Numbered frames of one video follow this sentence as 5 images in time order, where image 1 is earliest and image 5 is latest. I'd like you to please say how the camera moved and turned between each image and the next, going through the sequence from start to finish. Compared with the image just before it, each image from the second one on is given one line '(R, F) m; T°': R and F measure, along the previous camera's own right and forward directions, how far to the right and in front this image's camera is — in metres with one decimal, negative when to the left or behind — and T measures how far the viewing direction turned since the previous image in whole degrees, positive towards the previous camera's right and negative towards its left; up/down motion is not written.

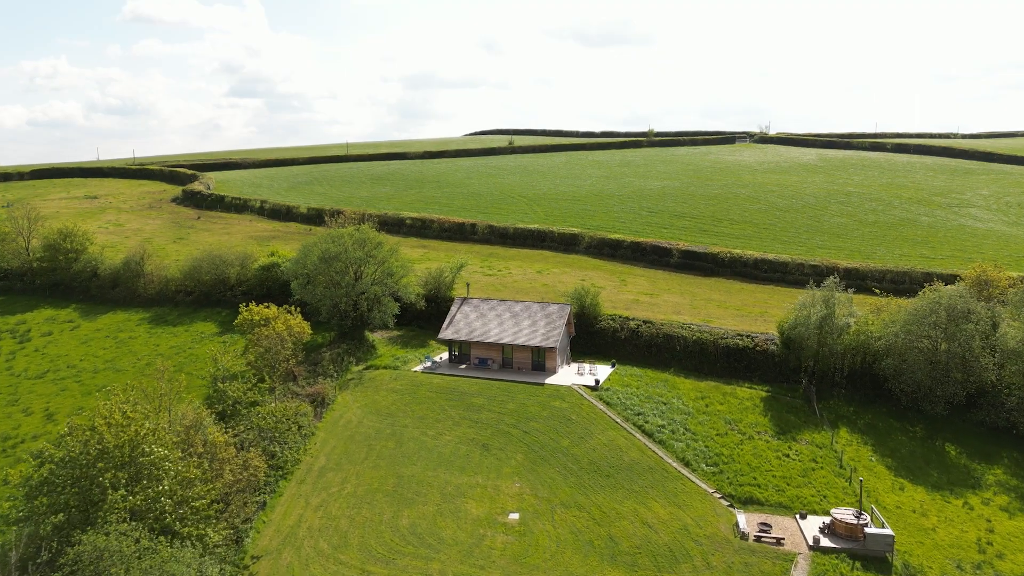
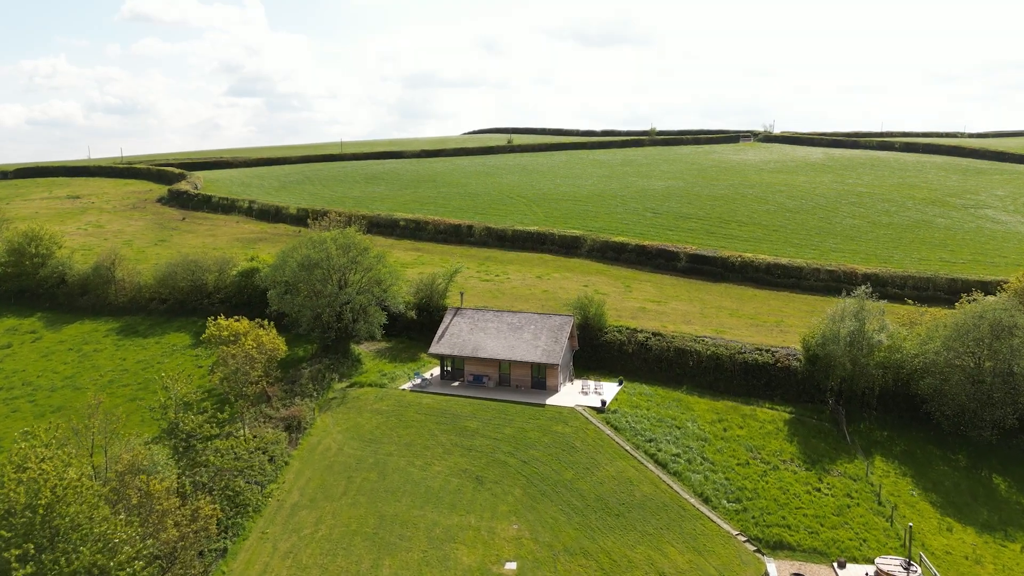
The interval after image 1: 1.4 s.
(+0.1, +3.5) m; 0°
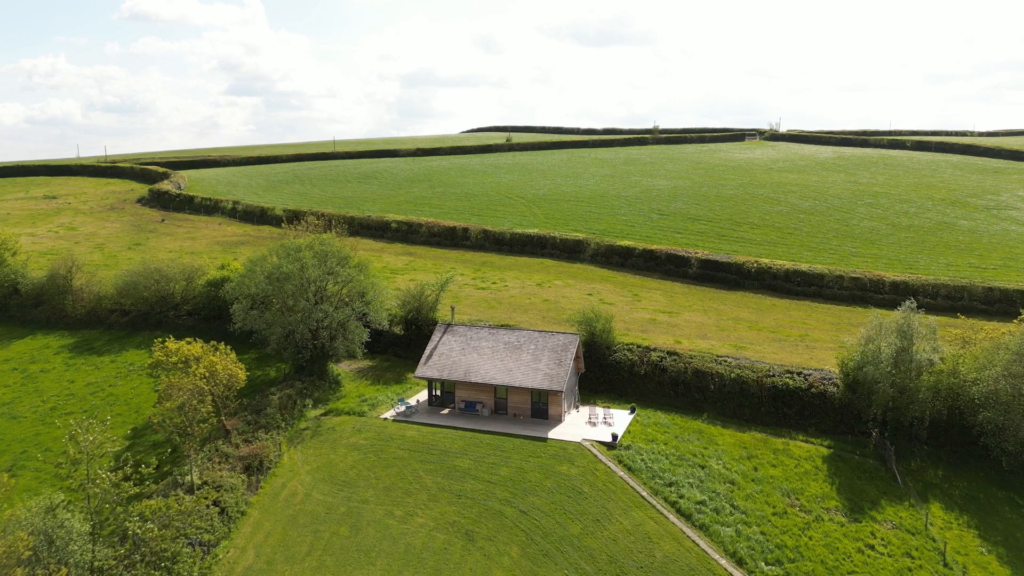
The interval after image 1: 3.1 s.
(+0.1, +4.5) m; 0°
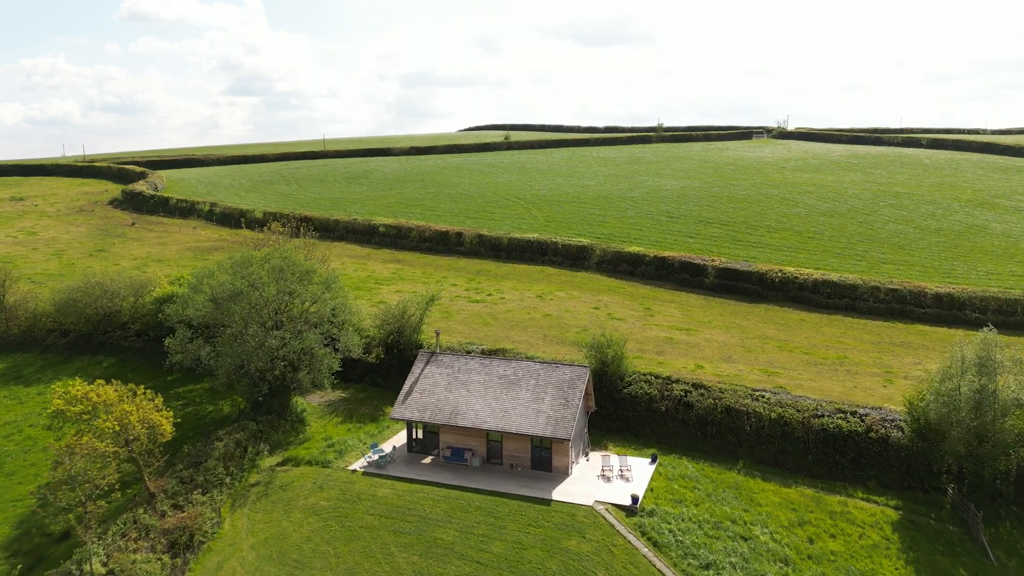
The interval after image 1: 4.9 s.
(+0.1, +5.6) m; 0°
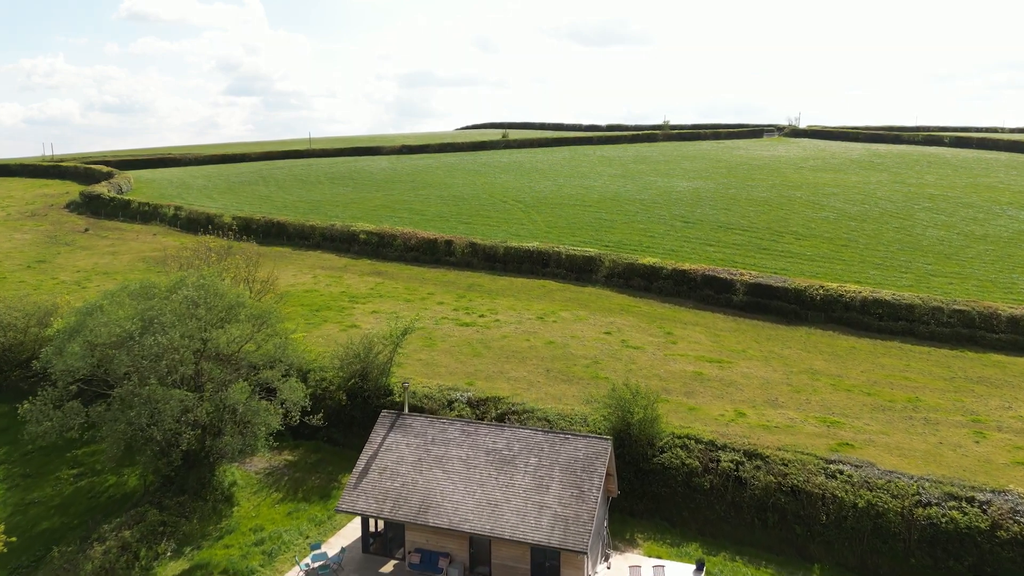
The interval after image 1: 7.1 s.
(+0.2, +7.4) m; 0°
